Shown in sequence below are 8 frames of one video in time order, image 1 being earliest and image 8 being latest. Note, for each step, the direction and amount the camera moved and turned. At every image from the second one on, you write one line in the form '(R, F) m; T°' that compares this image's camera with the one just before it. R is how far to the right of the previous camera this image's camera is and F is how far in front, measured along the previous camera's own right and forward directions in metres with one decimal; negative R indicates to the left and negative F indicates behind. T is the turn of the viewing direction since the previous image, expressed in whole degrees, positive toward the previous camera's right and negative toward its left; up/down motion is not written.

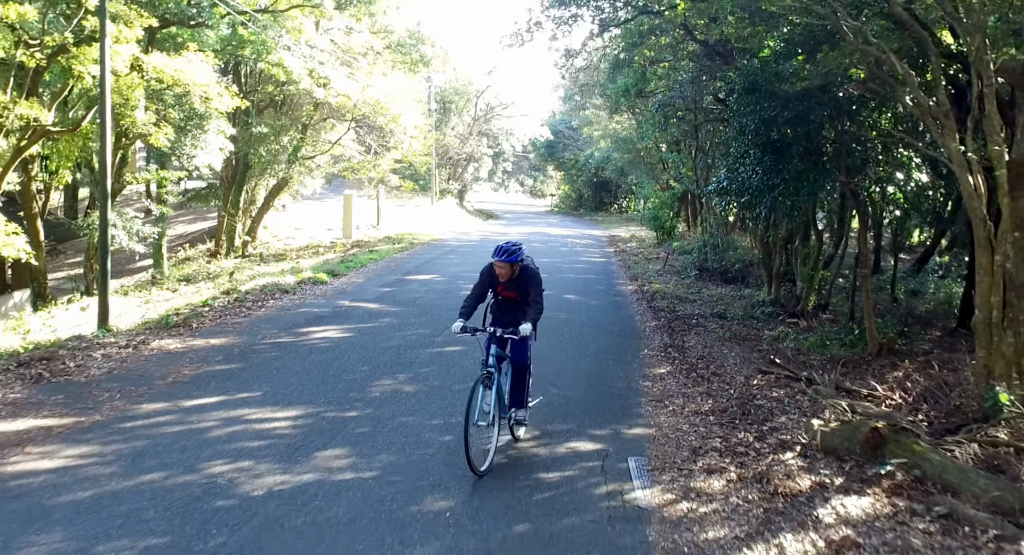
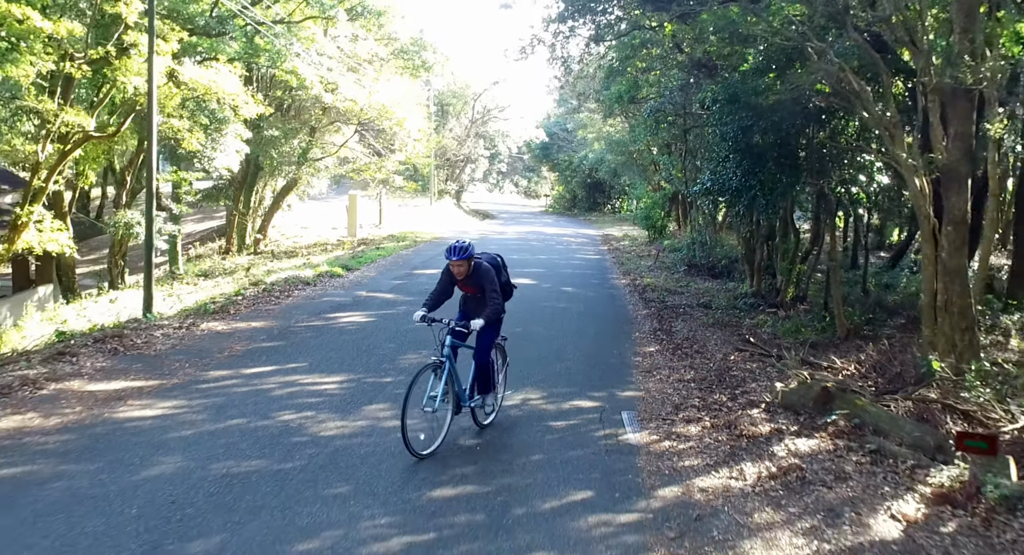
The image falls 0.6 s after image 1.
(-0.2, -1.1) m; +1°
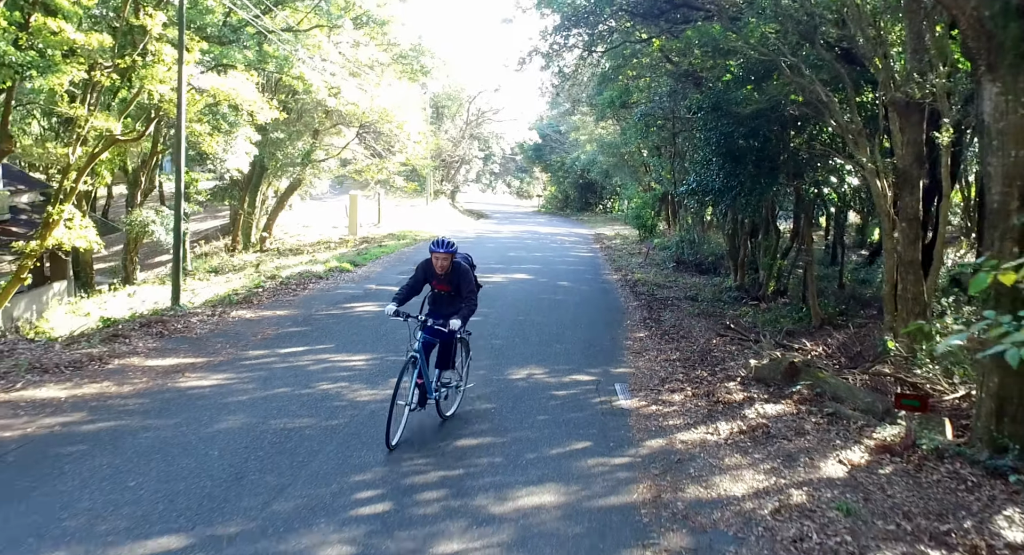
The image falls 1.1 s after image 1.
(-0.2, -1.0) m; +1°
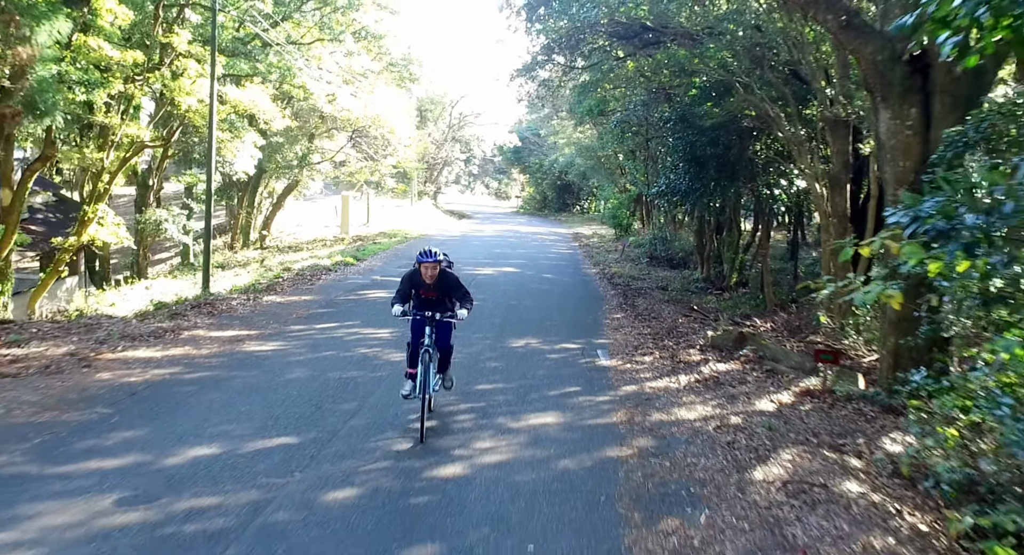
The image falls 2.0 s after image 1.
(-0.3, -1.7) m; +2°
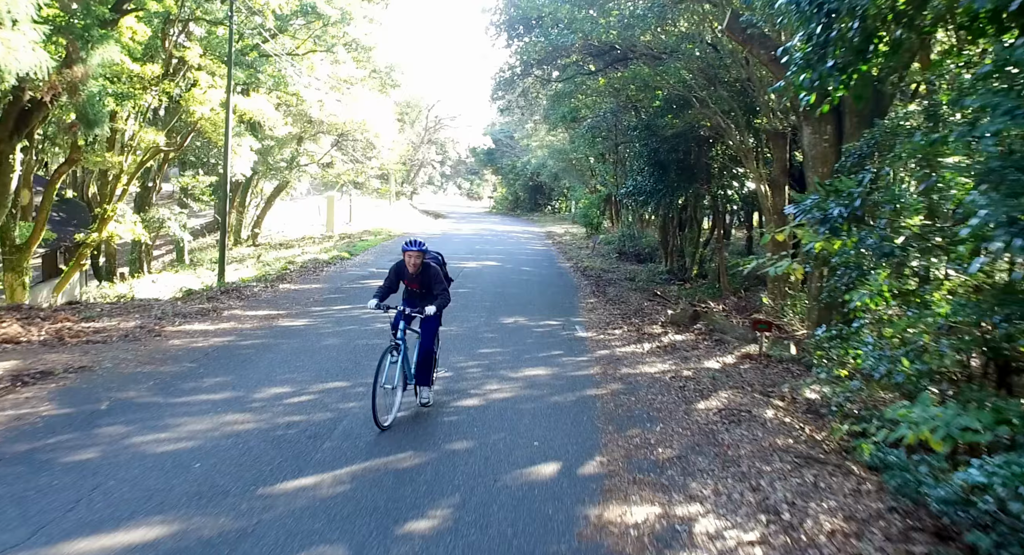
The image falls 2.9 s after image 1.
(-0.3, -1.7) m; +2°
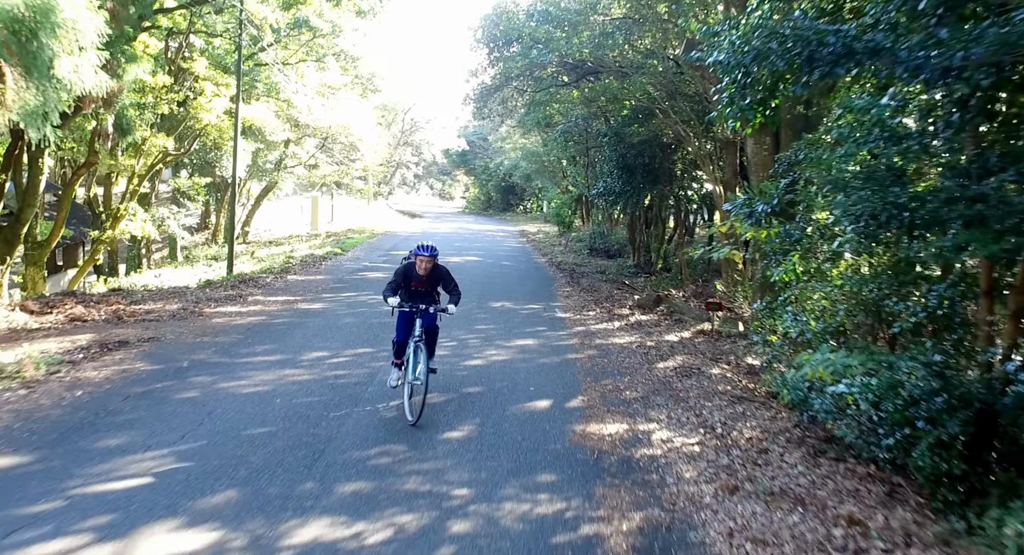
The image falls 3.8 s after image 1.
(-0.3, -1.6) m; +3°
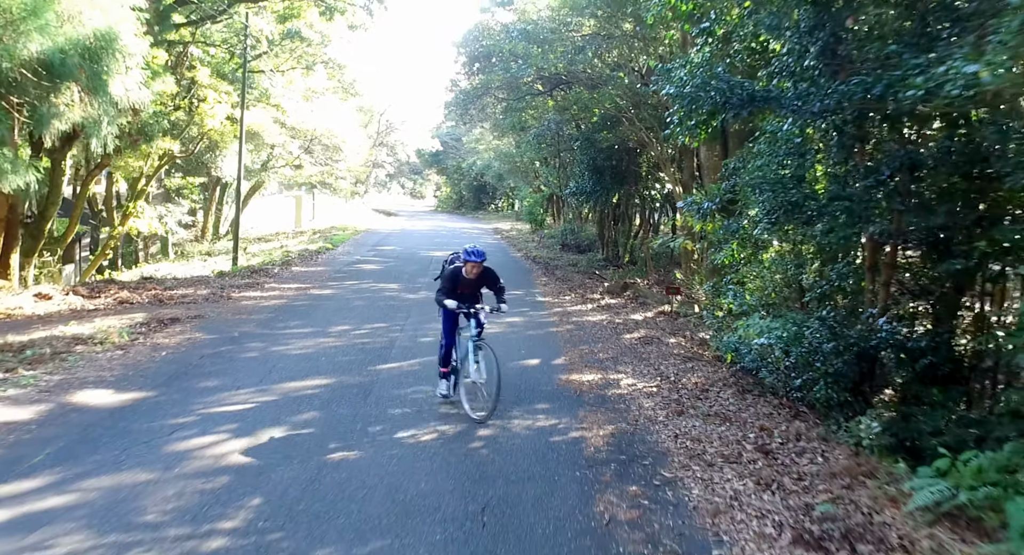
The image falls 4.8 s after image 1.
(-0.3, -1.7) m; +3°
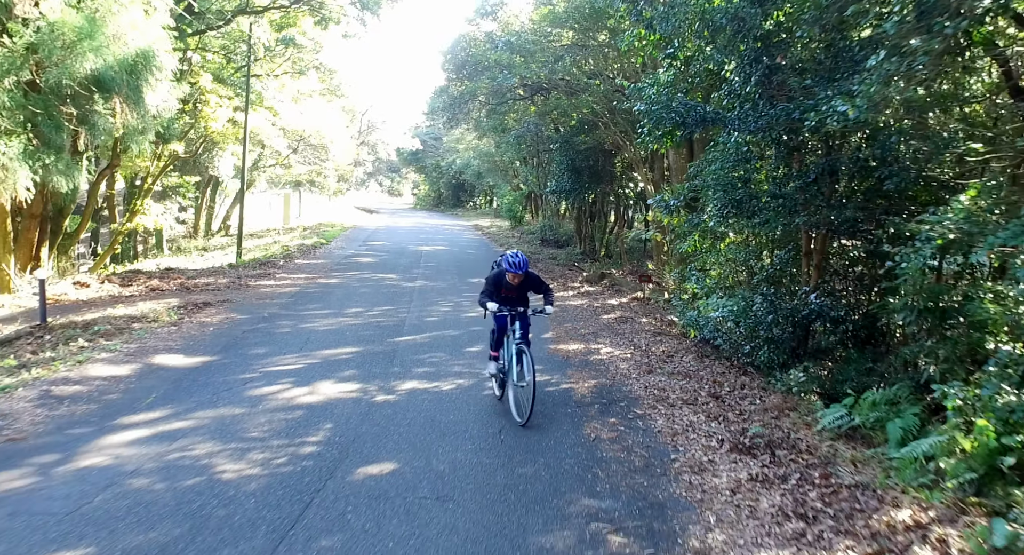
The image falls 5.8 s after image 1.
(-0.3, -1.4) m; +2°
